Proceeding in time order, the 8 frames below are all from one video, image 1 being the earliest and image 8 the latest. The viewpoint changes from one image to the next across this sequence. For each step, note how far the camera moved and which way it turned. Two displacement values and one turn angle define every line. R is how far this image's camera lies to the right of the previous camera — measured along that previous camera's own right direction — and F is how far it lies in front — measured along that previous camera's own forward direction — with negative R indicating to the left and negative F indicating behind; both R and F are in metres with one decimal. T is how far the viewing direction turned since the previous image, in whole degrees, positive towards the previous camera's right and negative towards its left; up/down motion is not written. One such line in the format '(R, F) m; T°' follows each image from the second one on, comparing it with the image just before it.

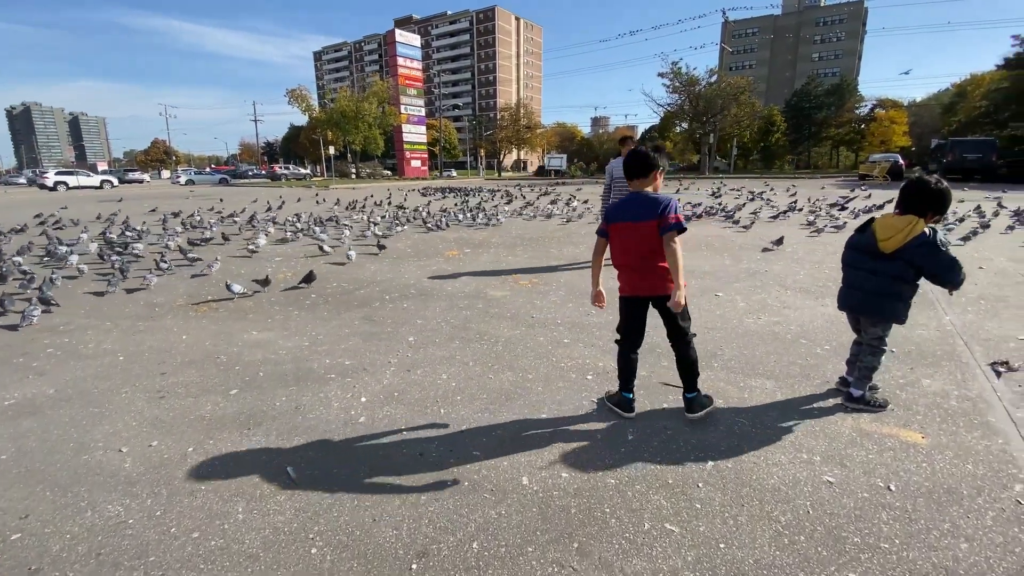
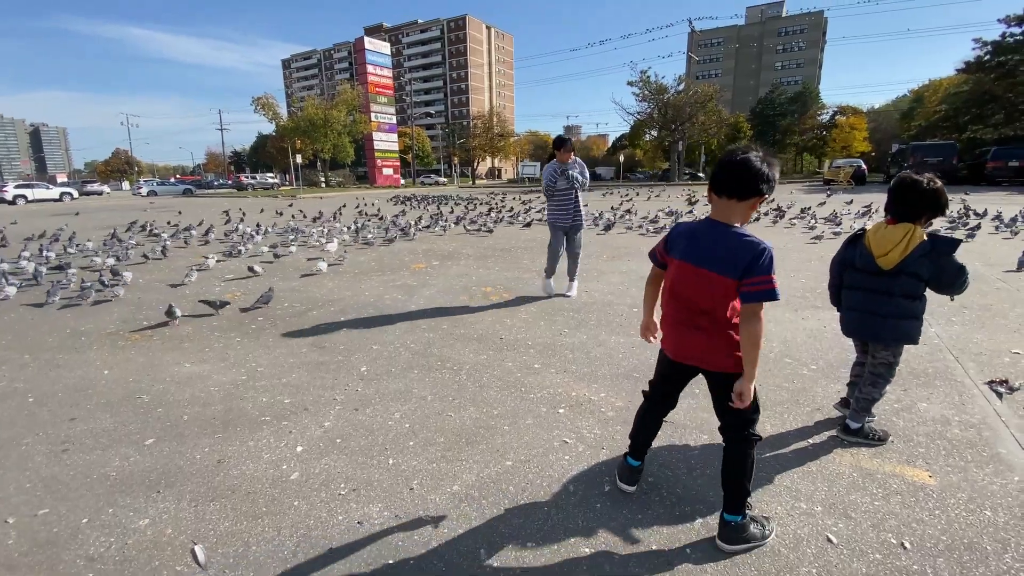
(+0.1, +0.4) m; +3°
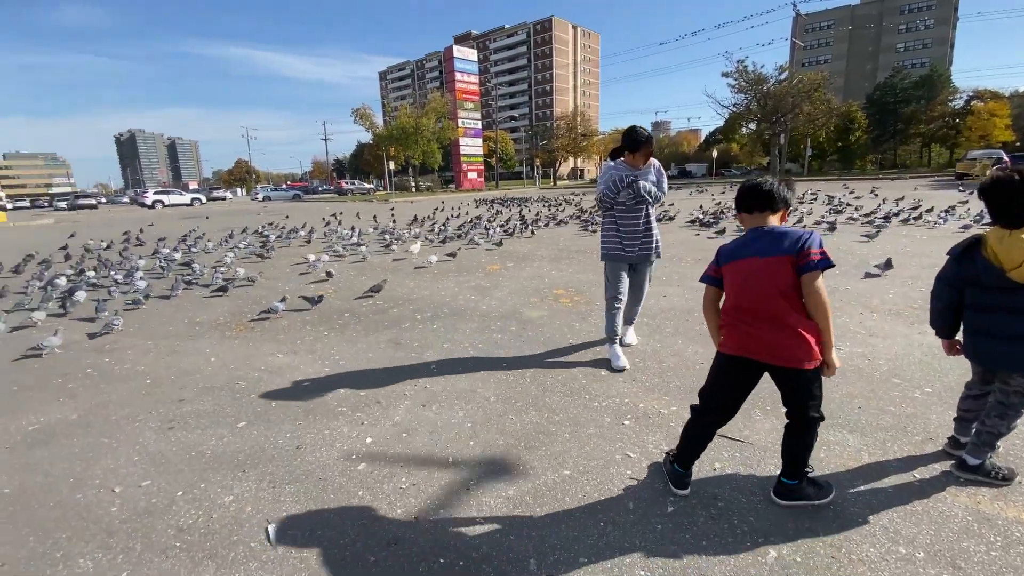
(+0.1, +0.1) m; -10°
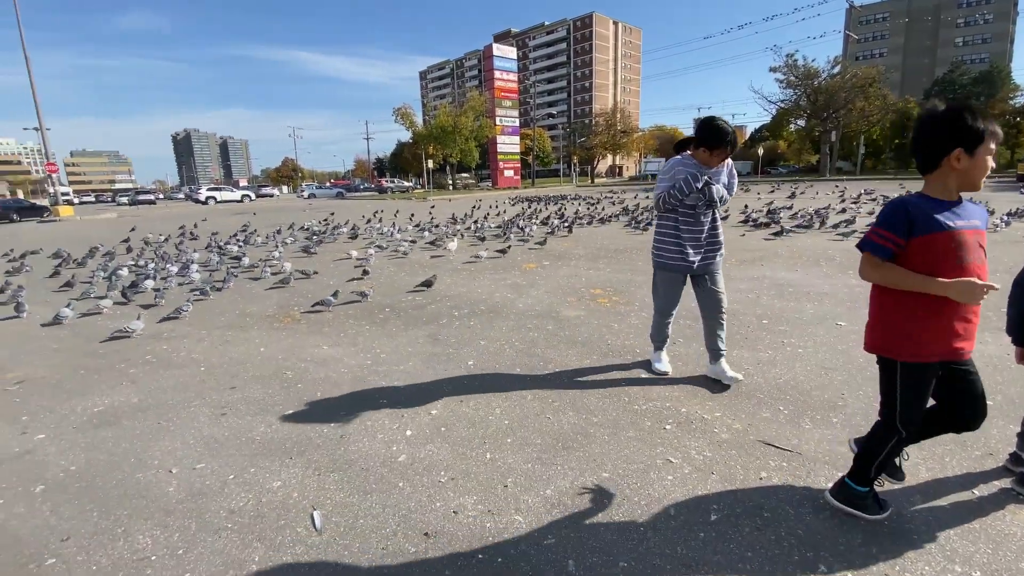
(0.0, 0.0) m; -4°
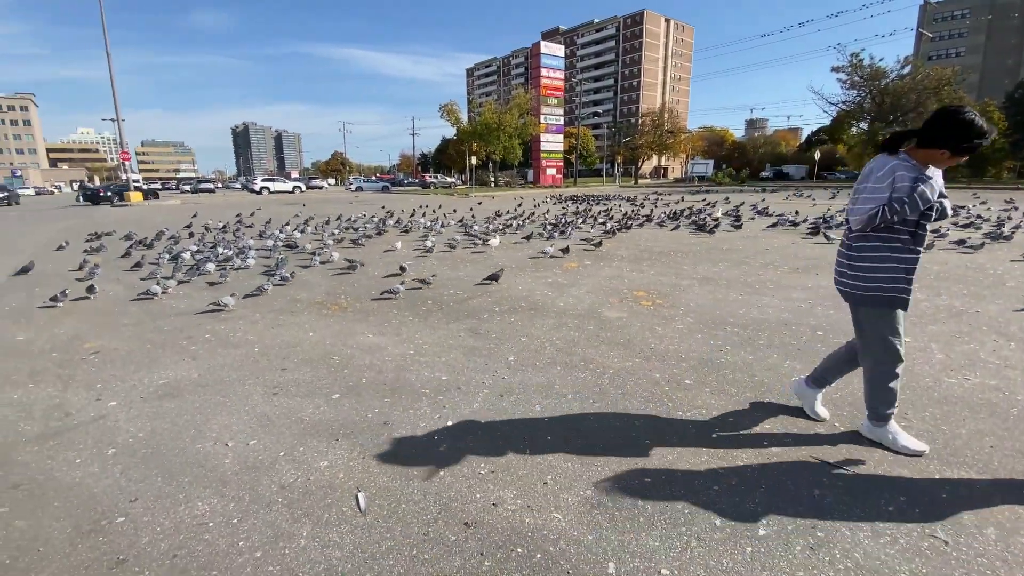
(-0.1, 0.0) m; -4°
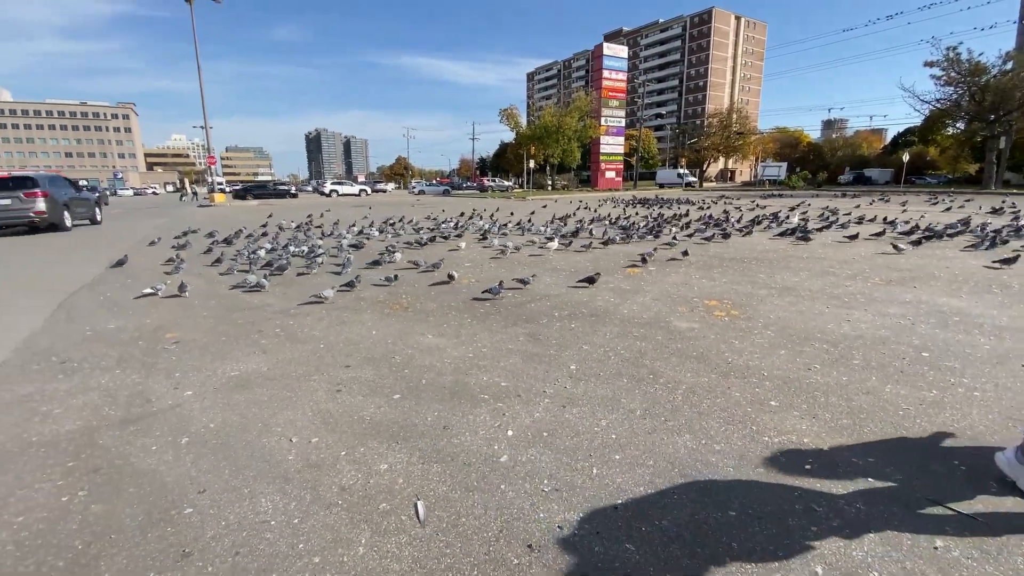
(-0.1, +0.2) m; -7°
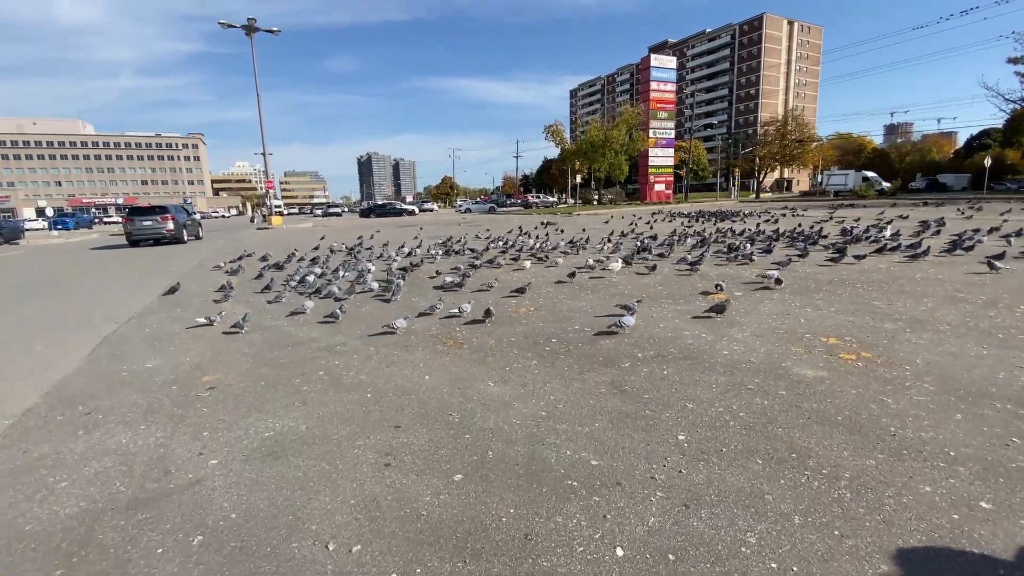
(-0.3, +0.8) m; -5°
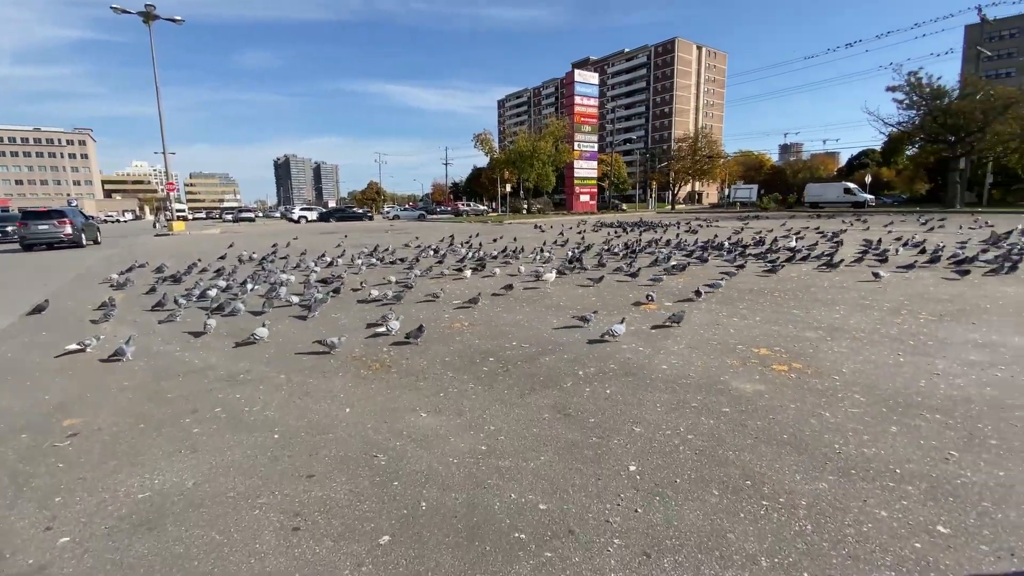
(0.0, +0.4) m; +8°
